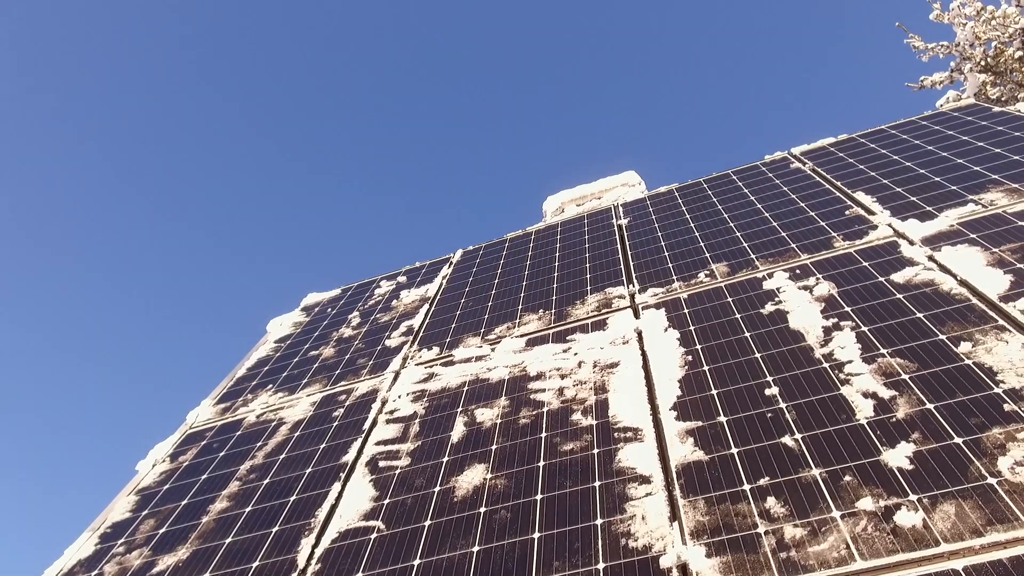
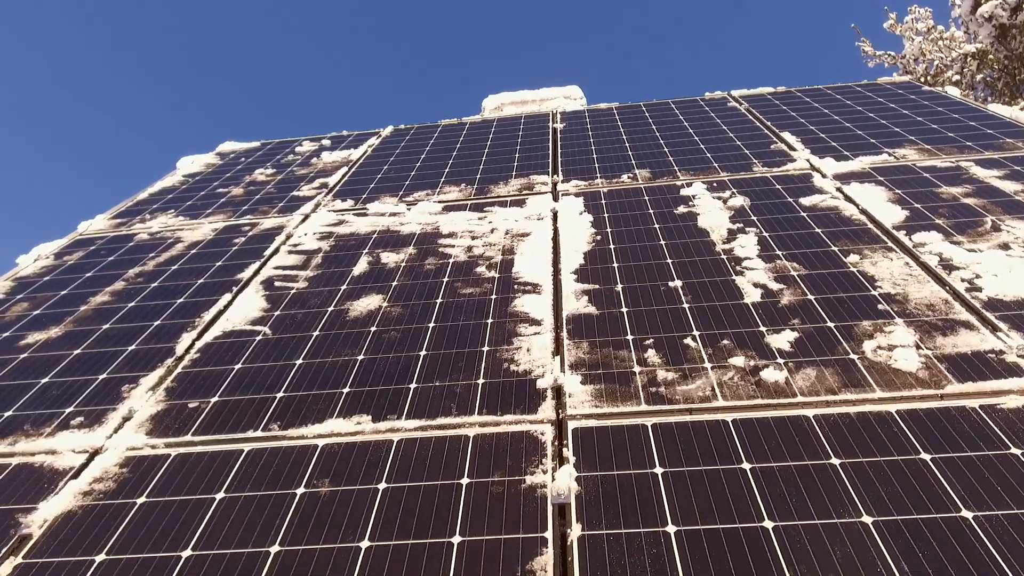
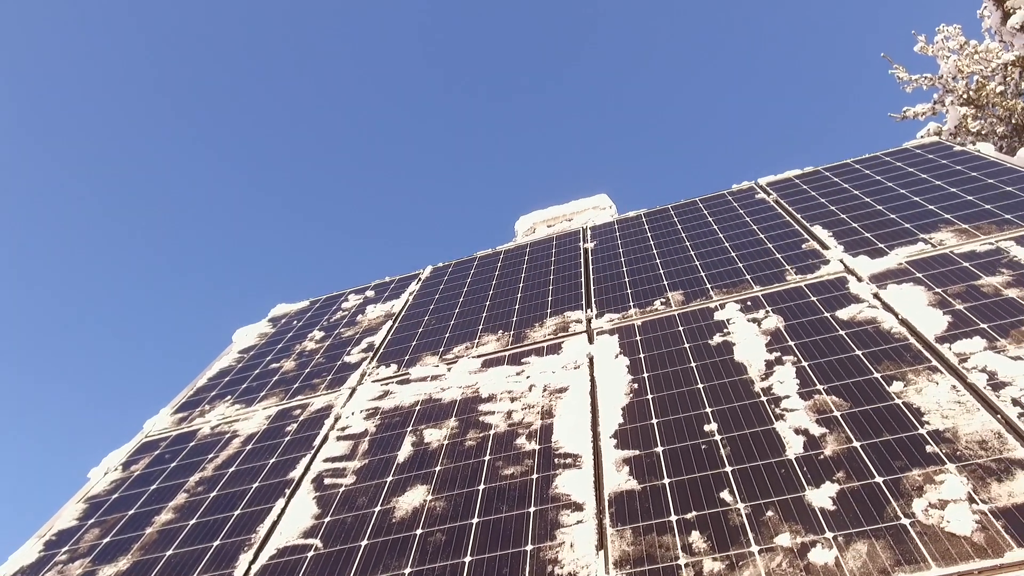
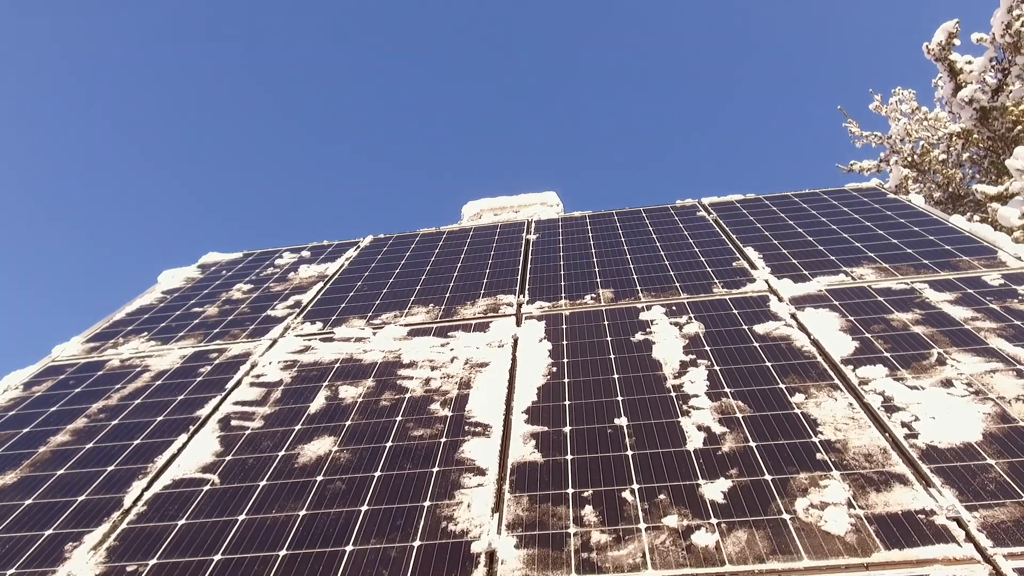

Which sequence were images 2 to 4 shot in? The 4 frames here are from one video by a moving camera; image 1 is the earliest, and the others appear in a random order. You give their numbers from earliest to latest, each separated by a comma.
3, 4, 2
